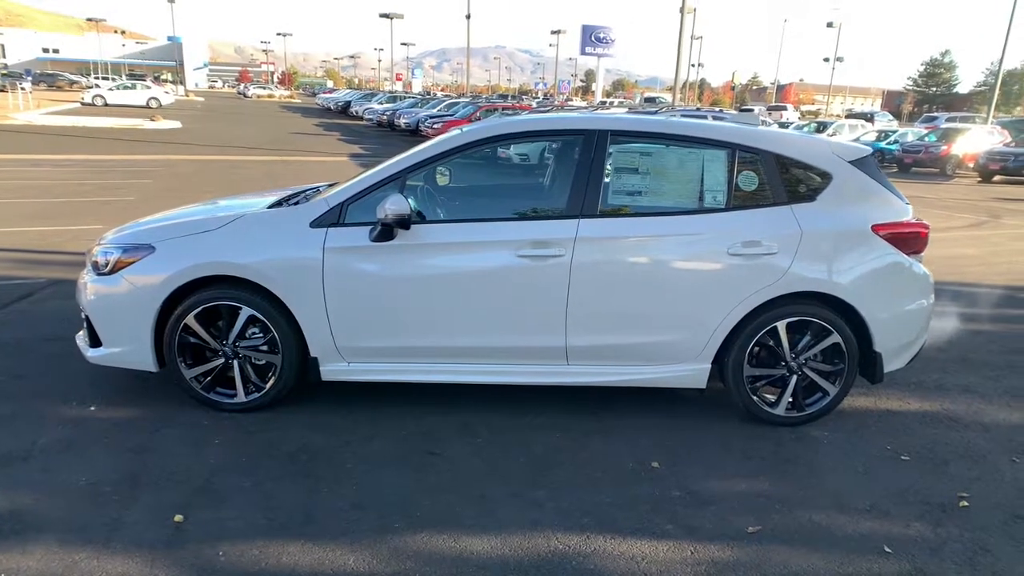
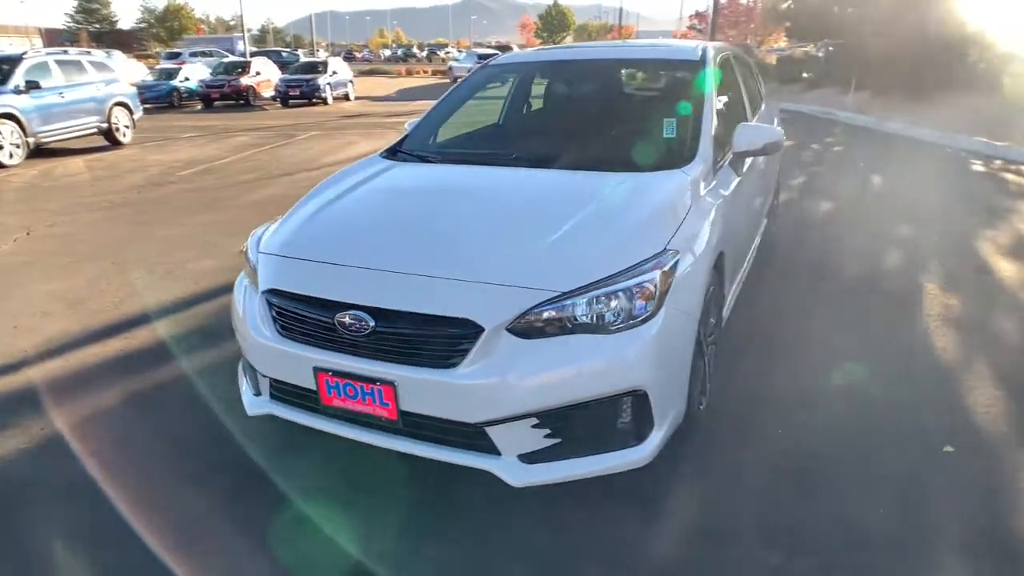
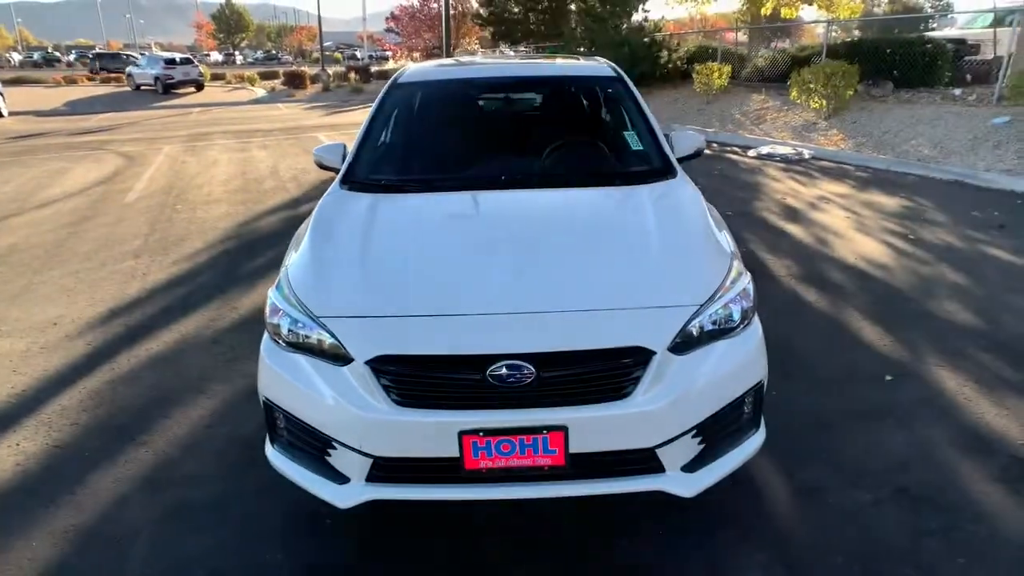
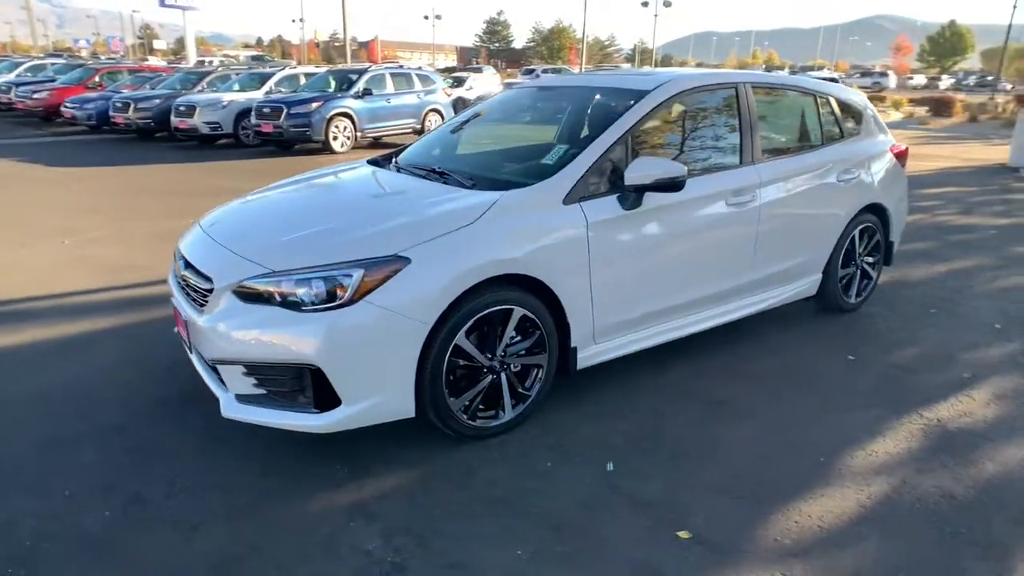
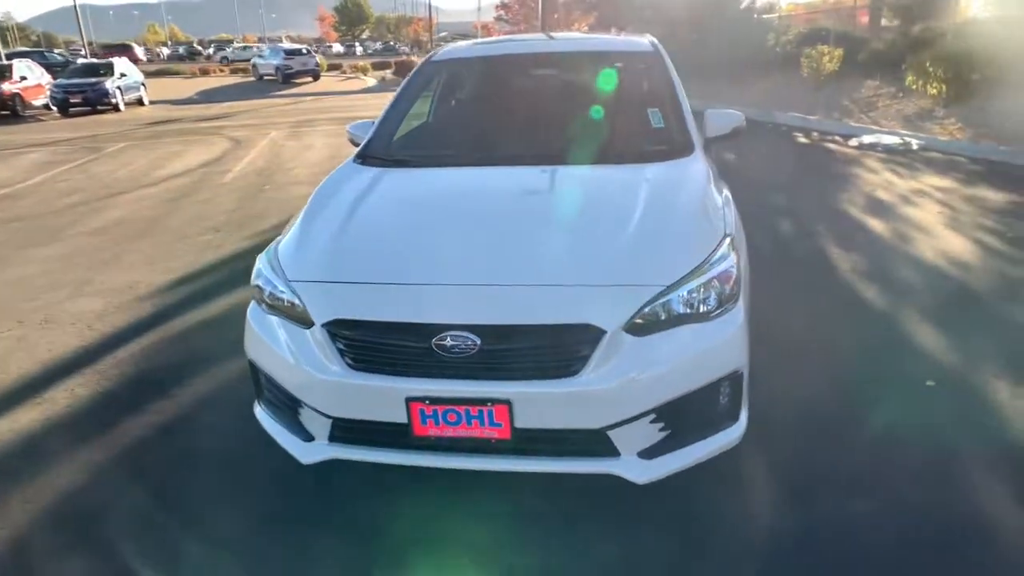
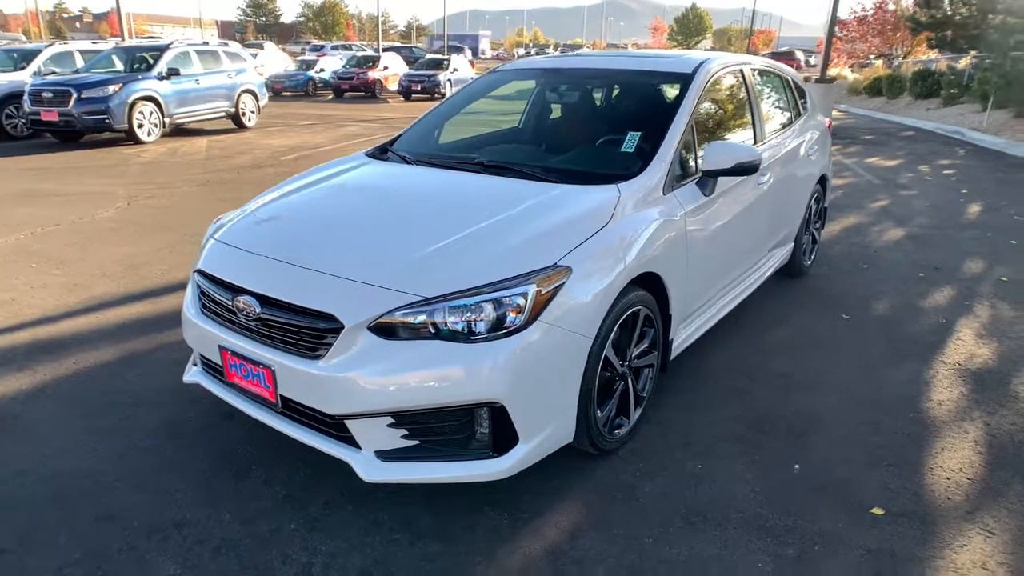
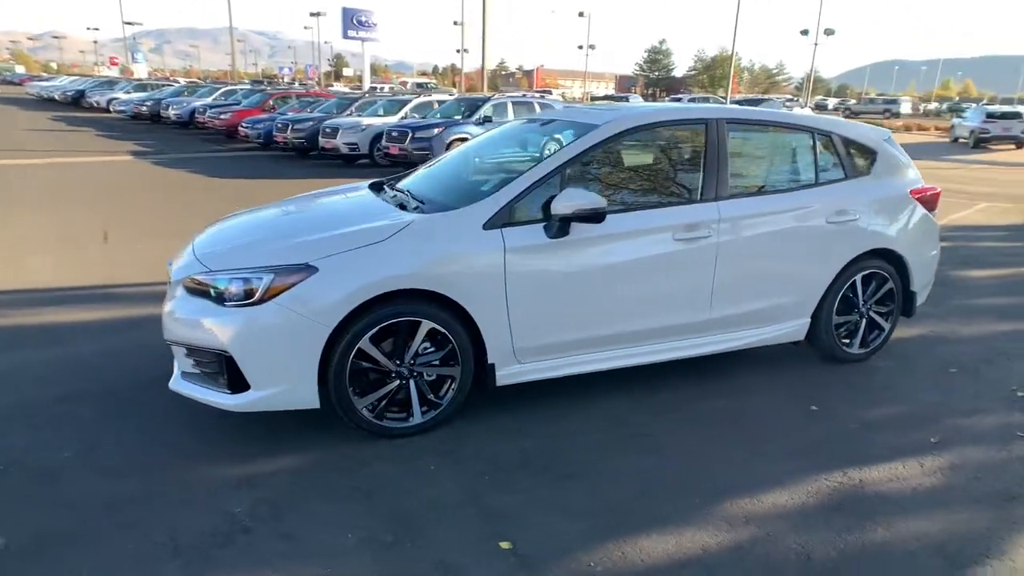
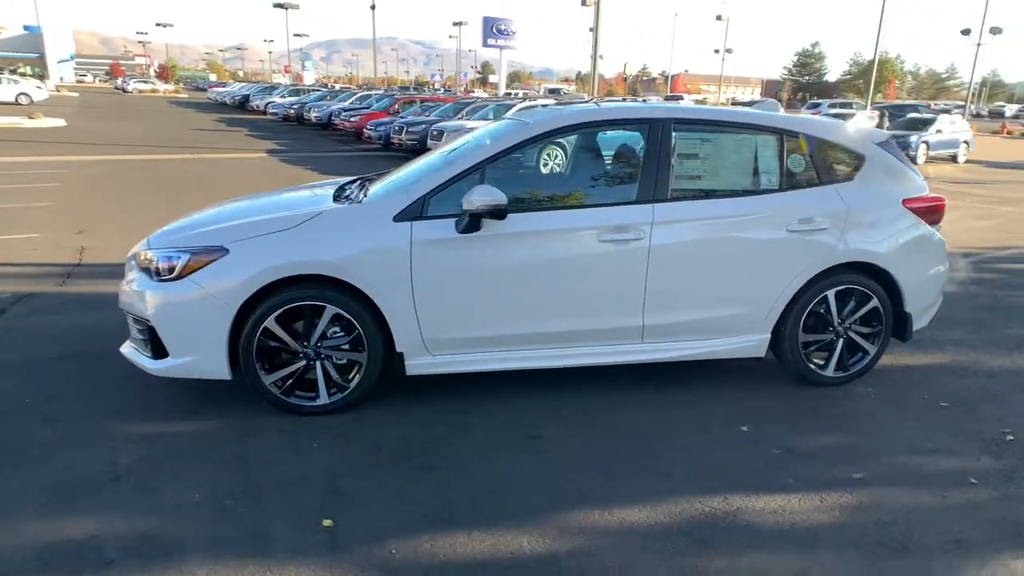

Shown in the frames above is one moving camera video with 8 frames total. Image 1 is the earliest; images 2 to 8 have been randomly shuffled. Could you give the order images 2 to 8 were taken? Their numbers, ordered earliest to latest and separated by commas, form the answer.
8, 7, 4, 6, 2, 5, 3
